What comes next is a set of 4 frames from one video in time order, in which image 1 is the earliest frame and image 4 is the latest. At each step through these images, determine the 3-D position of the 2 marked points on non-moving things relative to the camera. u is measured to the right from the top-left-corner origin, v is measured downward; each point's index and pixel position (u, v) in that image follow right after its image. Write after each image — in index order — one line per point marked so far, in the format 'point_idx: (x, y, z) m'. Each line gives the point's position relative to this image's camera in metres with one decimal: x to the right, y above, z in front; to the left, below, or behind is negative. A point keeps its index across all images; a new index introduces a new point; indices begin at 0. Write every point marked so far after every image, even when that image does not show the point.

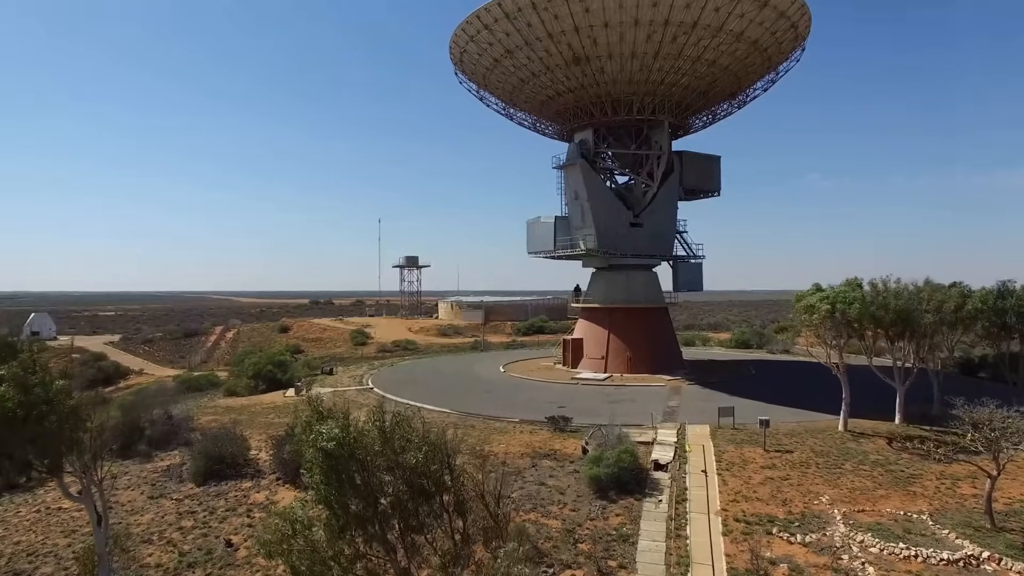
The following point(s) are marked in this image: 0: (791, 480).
0: (+6.7, -4.6, +14.5) m
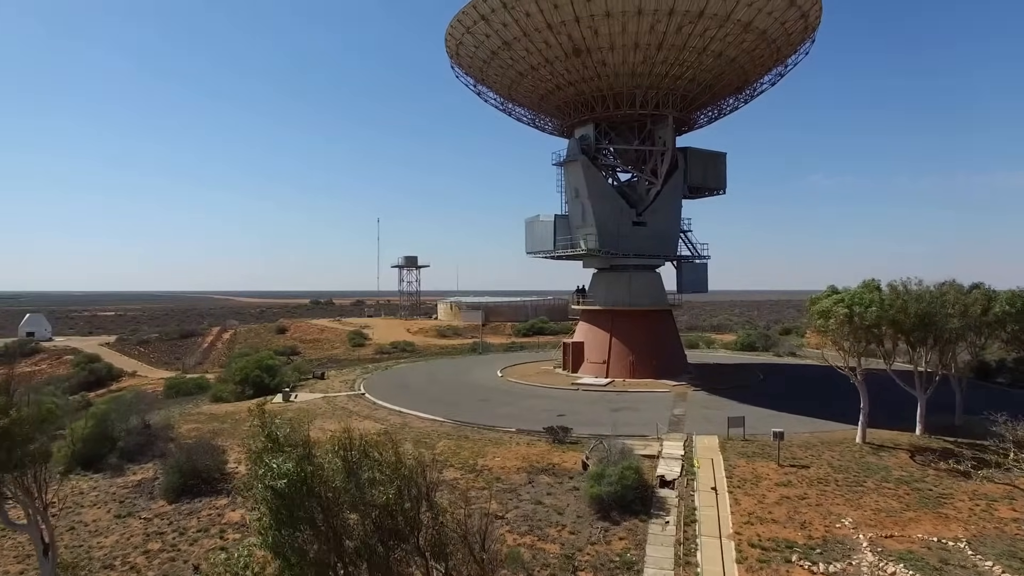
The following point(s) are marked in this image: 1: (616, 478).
0: (+6.6, -4.7, +13.3) m
1: (+2.3, -4.3, +13.6) m
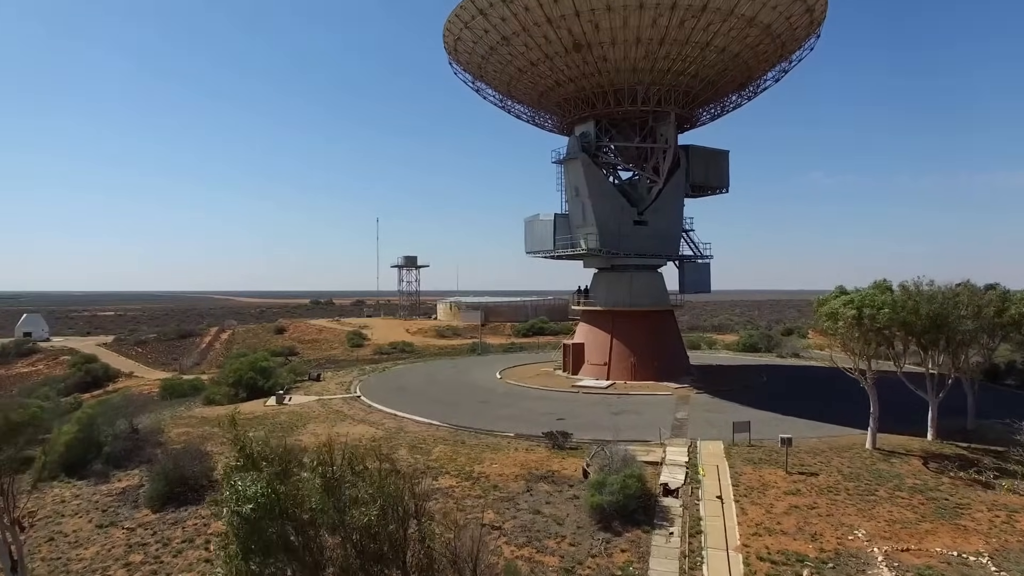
0: (+6.5, -4.7, +12.8) m
1: (+2.3, -4.3, +13.0) m
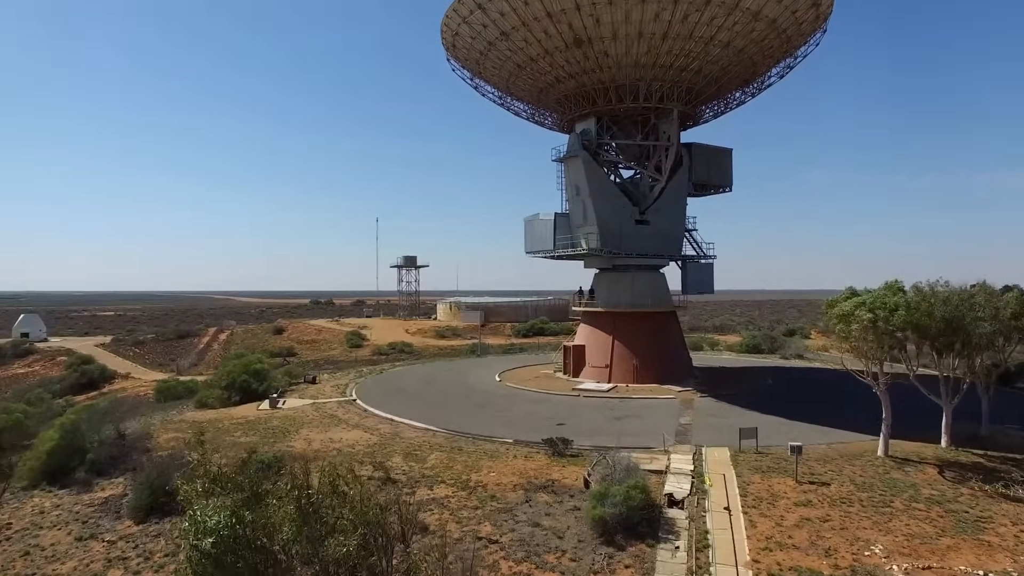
0: (+6.5, -4.7, +12.2) m
1: (+2.2, -4.3, +12.4) m
